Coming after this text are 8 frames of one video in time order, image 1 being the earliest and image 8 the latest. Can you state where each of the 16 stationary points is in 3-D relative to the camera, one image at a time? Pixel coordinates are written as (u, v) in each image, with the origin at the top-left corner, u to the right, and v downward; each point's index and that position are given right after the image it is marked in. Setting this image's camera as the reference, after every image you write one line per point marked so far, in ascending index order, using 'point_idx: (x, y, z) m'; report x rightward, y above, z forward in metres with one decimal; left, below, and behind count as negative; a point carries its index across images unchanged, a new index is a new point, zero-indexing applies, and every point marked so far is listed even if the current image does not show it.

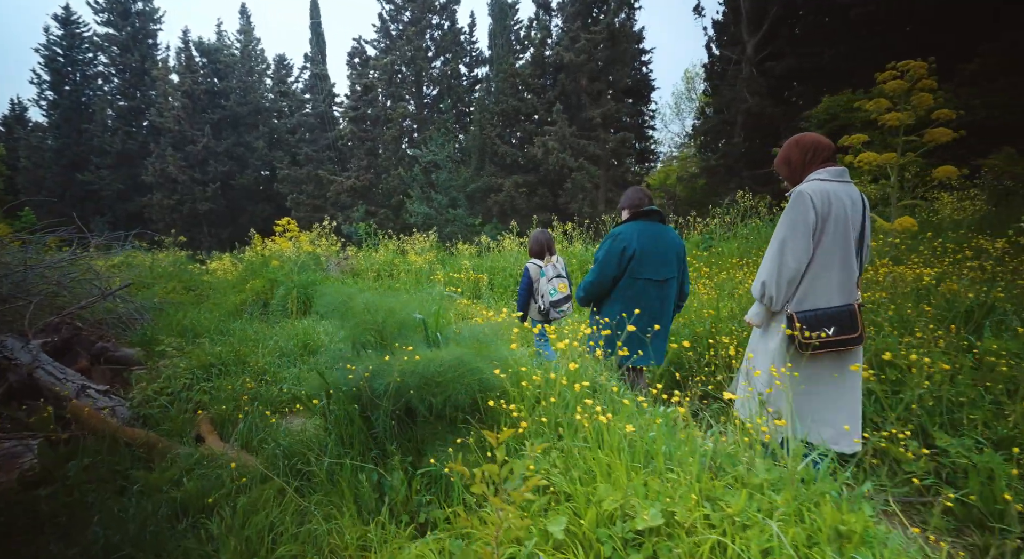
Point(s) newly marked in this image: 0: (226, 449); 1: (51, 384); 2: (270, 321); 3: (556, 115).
0: (-1.7, -1.0, +3.3) m
1: (-3.2, -0.7, +3.9) m
2: (-3.0, -0.5, +6.9) m
3: (+1.5, +5.4, +17.8) m
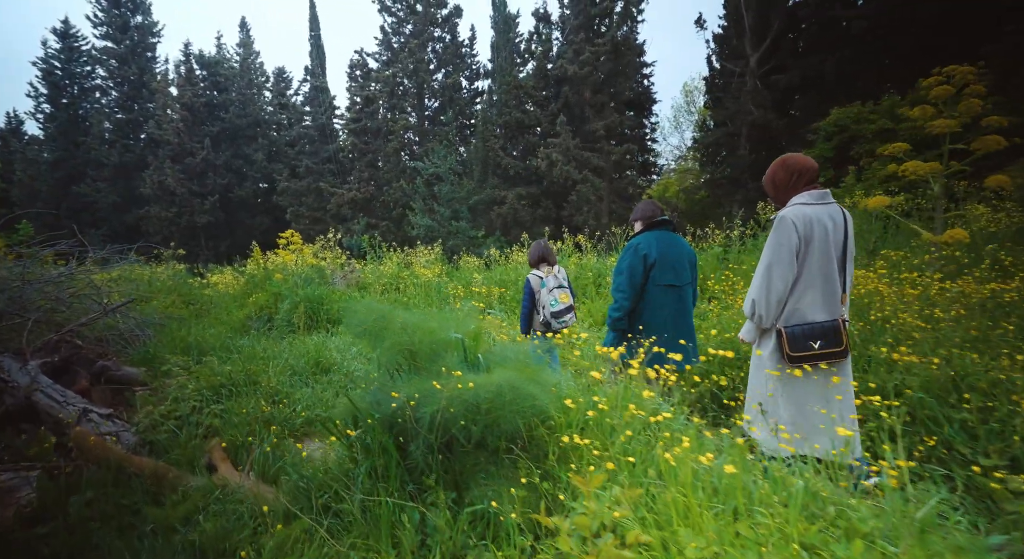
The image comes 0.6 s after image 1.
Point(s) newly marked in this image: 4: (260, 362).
0: (-1.5, -1.1, +3.1) m
1: (-3.0, -0.8, +3.6) m
2: (-2.8, -0.7, +6.6) m
3: (+1.6, +4.9, +17.7) m
4: (-2.3, -0.8, +5.1) m
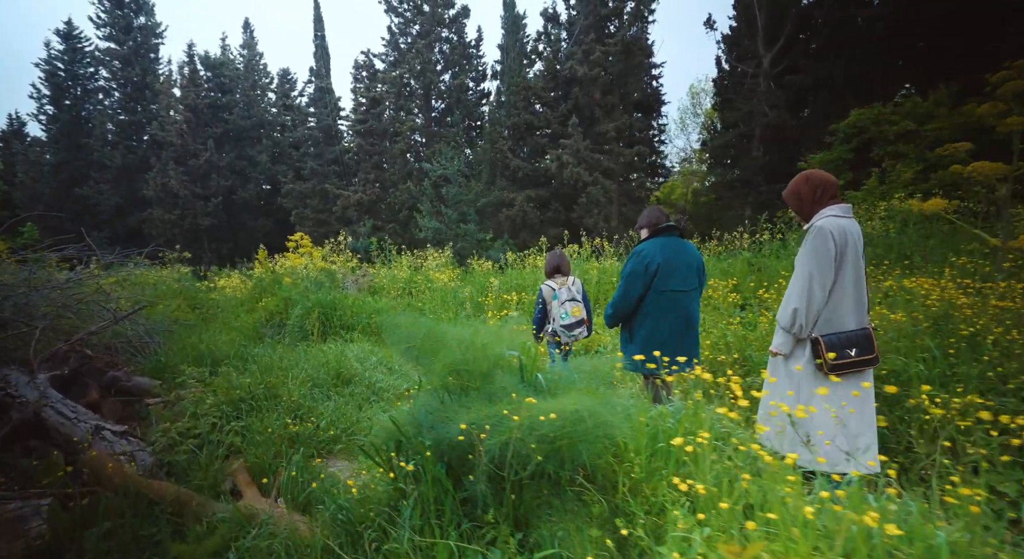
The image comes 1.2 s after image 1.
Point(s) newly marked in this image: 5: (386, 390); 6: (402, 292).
0: (-1.3, -1.2, +2.8) m
1: (-2.8, -0.9, +3.4) m
2: (-2.5, -0.8, +6.4) m
3: (+1.9, +4.8, +17.4) m
4: (-2.0, -0.8, +4.8) m
5: (-1.1, -1.0, +4.9) m
6: (-1.8, -0.2, +9.2) m
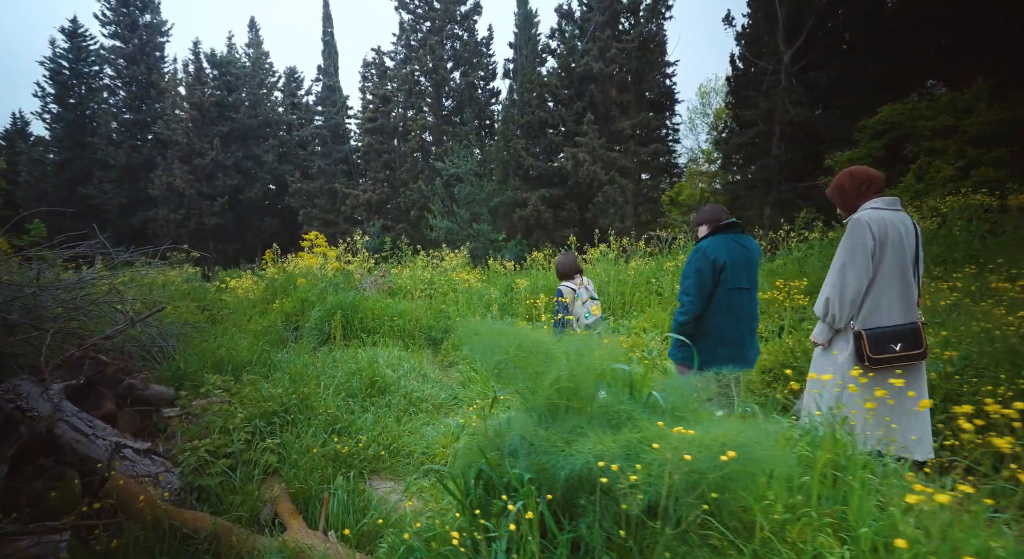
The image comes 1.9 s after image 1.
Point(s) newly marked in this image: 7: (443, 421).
0: (-0.9, -1.2, +2.5) m
1: (-2.4, -0.9, +3.0) m
2: (-2.1, -0.8, +6.0) m
3: (+2.3, +4.8, +17.1) m
4: (-1.6, -0.8, +4.5) m
5: (-0.7, -1.0, +4.5) m
6: (-1.4, -0.2, +8.9) m
7: (-0.5, -1.0, +4.1) m
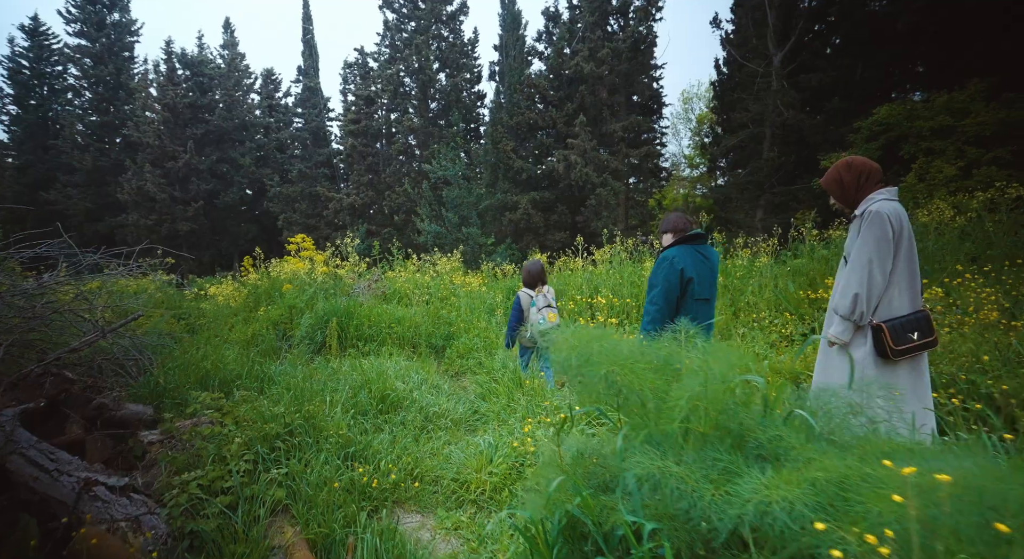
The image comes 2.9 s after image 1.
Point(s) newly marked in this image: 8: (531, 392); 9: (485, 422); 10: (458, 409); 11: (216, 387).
0: (-0.6, -1.2, +1.9) m
1: (-2.1, -0.9, +2.4) m
2: (-1.9, -0.8, +5.4) m
3: (+2.0, +4.6, +16.7) m
4: (-1.4, -0.8, +3.9) m
5: (-0.5, -1.0, +4.0) m
6: (-1.4, -0.3, +8.3) m
7: (-0.3, -1.0, +3.6) m
8: (+0.1, -0.8, +4.1) m
9: (-0.2, -1.0, +3.9) m
10: (-0.4, -1.0, +4.1) m
11: (-2.5, -0.9, +4.6) m
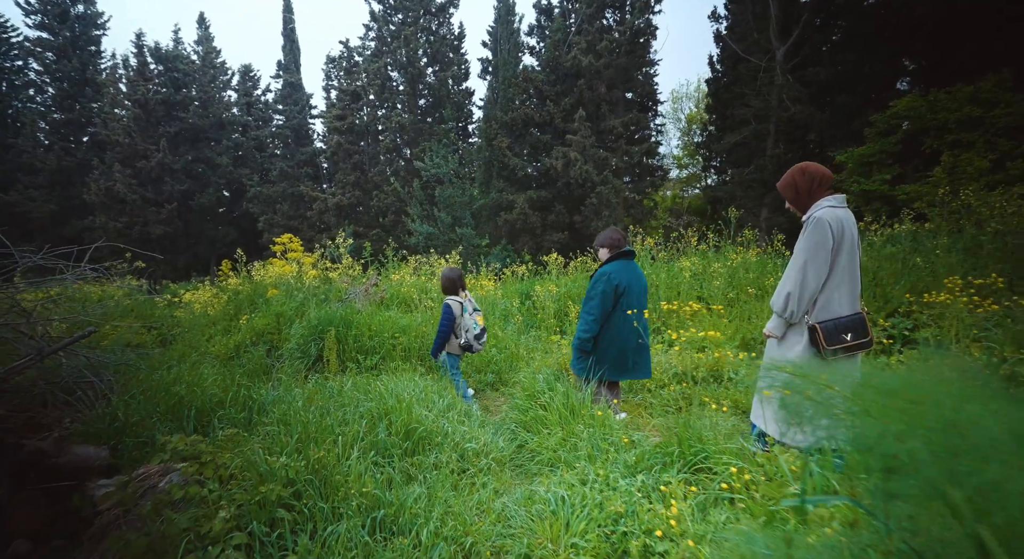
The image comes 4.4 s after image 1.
0: (-0.1, -1.2, +1.1) m
1: (-1.7, -0.9, +1.5) m
2: (-1.7, -0.8, +4.5) m
3: (+1.9, +4.6, +16.0) m
4: (-1.1, -0.9, +3.0) m
5: (-0.2, -1.0, +3.1) m
6: (-1.2, -0.3, +7.5) m
7: (+0.1, -1.1, +2.7) m
8: (+0.5, -0.9, +3.3) m
9: (+0.2, -1.0, +3.1) m
10: (-0.1, -1.0, +3.2) m
11: (-2.2, -0.9, +3.7) m
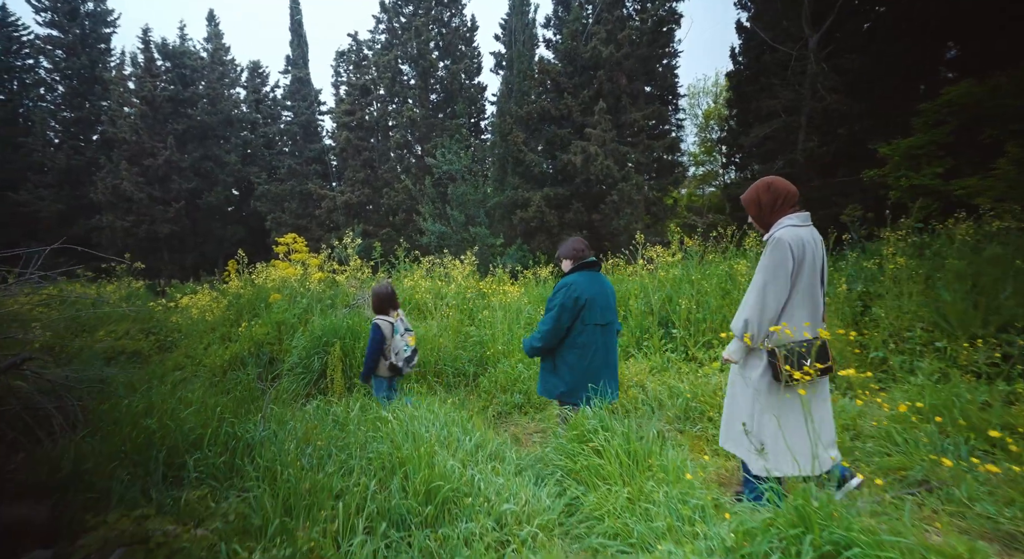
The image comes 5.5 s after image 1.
0: (0.0, -1.2, +0.4) m
1: (-1.5, -1.0, +0.8) m
2: (-1.4, -0.9, +3.9) m
3: (+2.3, +4.5, +15.3) m
4: (-0.9, -0.9, +2.3) m
5: (+0.1, -1.1, +2.4) m
6: (-0.9, -0.4, +6.8) m
7: (+0.3, -1.1, +2.0) m
8: (+0.7, -0.9, +2.6) m
9: (+0.4, -1.1, +2.4) m
10: (+0.2, -1.0, +2.5) m
11: (-1.9, -1.0, +3.0) m
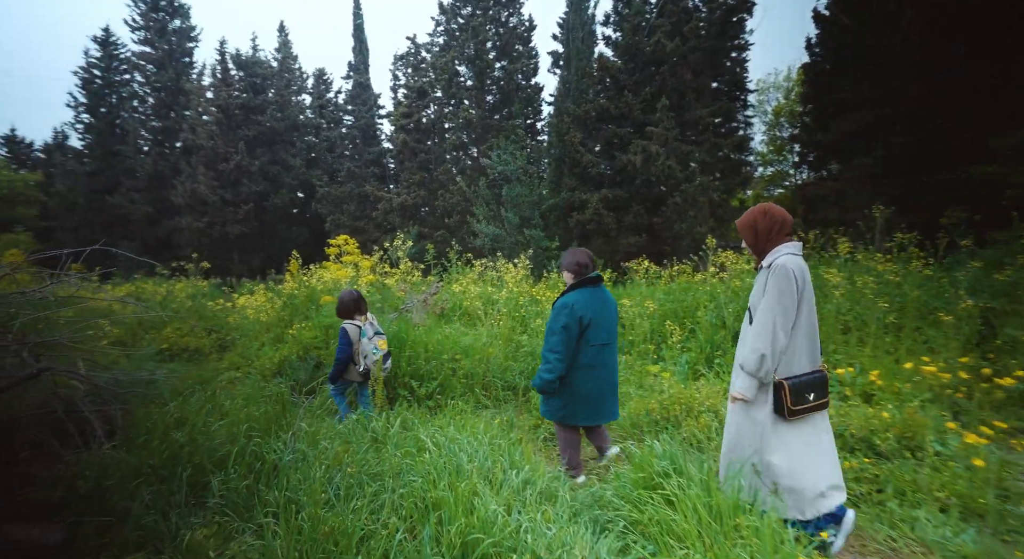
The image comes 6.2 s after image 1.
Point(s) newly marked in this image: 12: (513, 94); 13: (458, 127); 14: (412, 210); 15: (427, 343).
0: (0.0, -1.3, 0.0) m
1: (-1.4, -1.0, +0.6) m
2: (-1.1, -0.9, +3.6) m
3: (+3.9, +4.4, +14.6) m
4: (-0.7, -1.0, +2.0) m
5: (+0.3, -1.1, +2.0) m
6: (-0.2, -0.4, +6.4) m
7: (+0.5, -1.2, +1.6) m
8: (+0.9, -1.0, +2.1) m
9: (+0.6, -1.2, +1.9) m
10: (+0.4, -1.1, +2.1) m
11: (-1.7, -1.0, +2.8) m
12: (0.0, +6.5, +19.2) m
13: (-1.9, +5.5, +19.7) m
14: (-3.6, +2.5, +19.5) m
15: (-0.8, -0.6, +5.1) m
